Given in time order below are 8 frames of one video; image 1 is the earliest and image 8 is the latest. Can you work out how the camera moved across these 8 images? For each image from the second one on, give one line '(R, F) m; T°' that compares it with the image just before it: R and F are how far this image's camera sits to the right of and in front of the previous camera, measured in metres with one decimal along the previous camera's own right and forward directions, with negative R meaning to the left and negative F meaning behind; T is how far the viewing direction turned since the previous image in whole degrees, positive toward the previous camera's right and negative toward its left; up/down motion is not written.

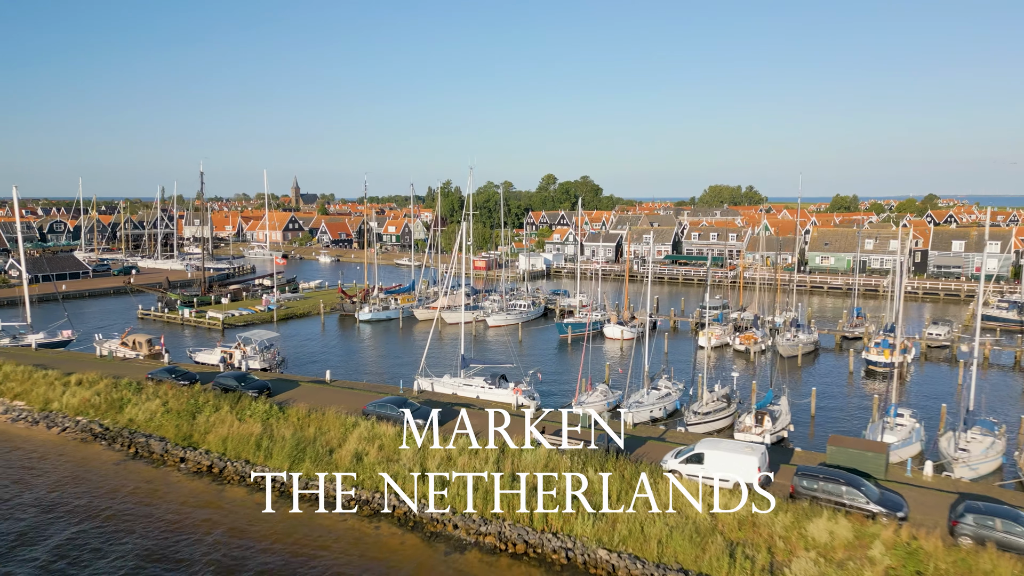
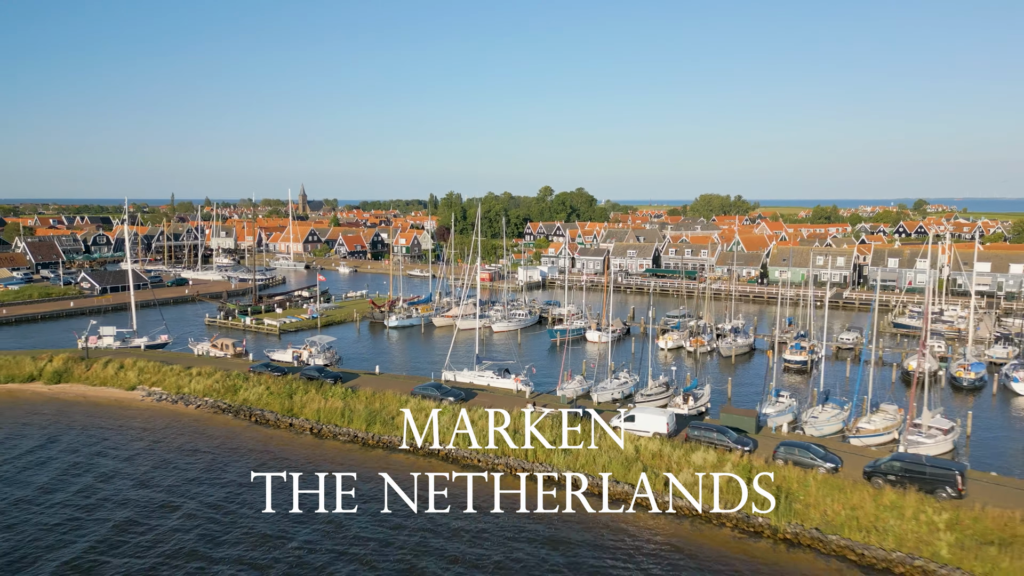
(-0.1, -6.2) m; 0°
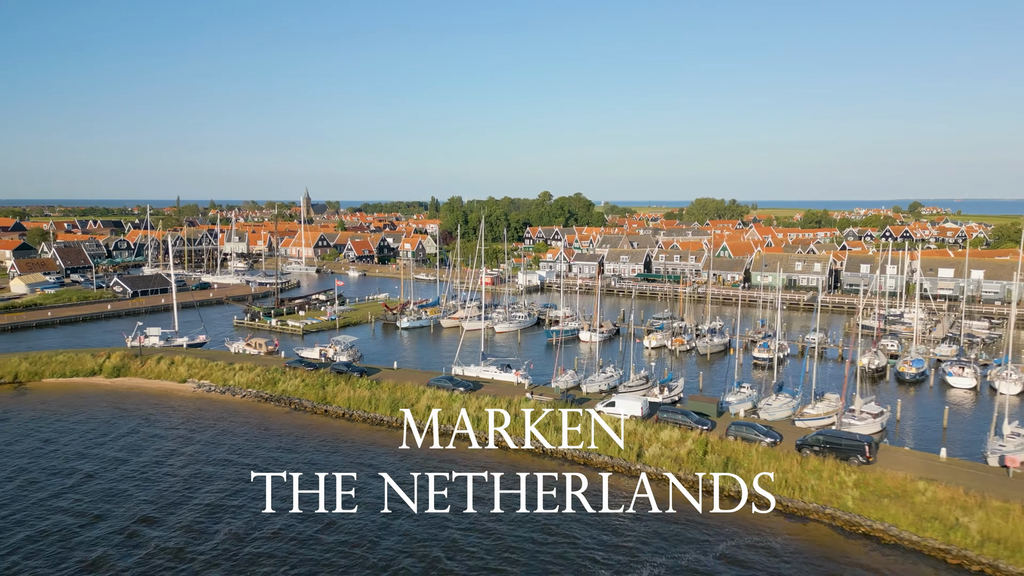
(0.0, -3.4) m; 0°
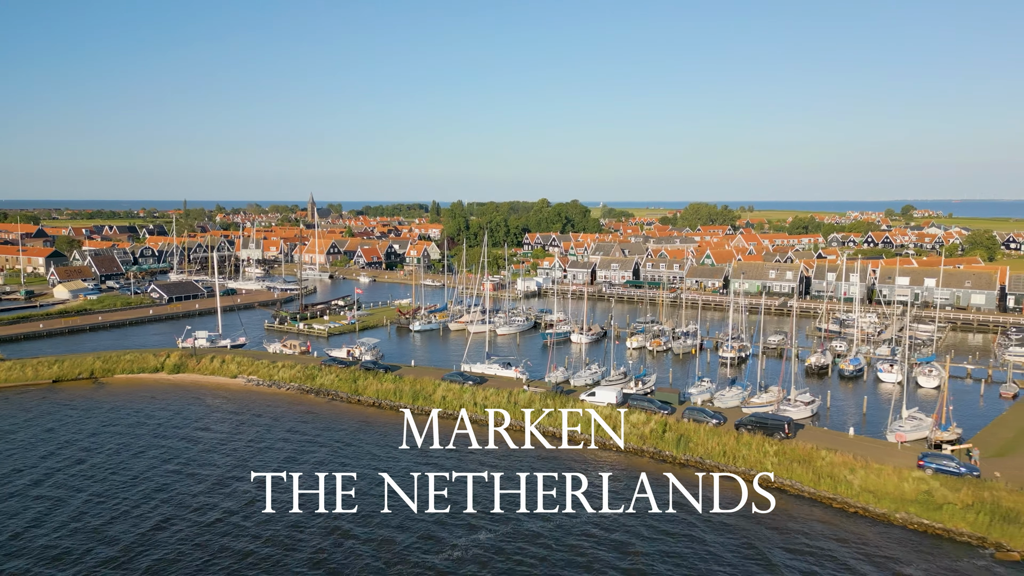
(0.0, -4.8) m; 0°
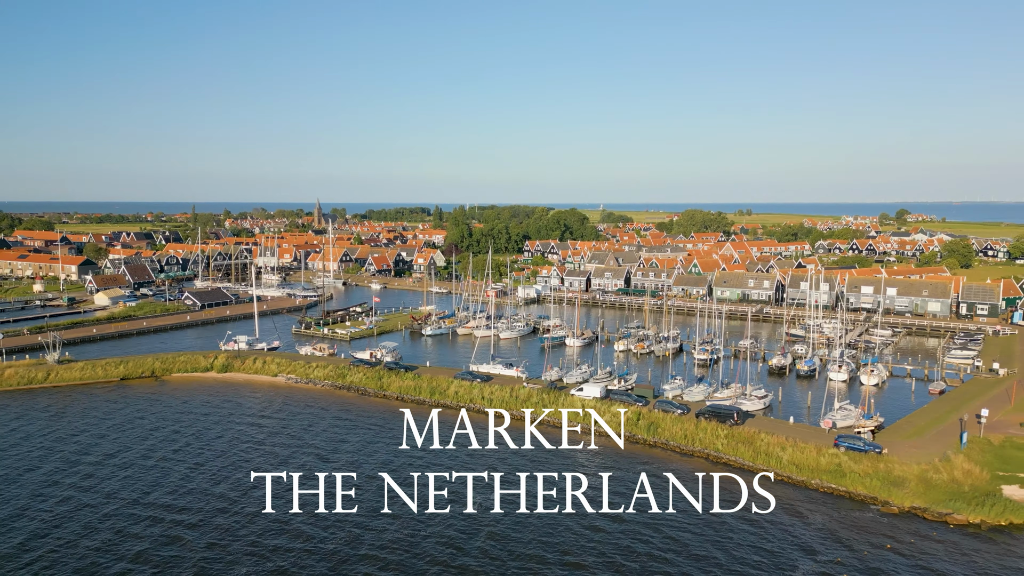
(-0.1, -5.0) m; 0°
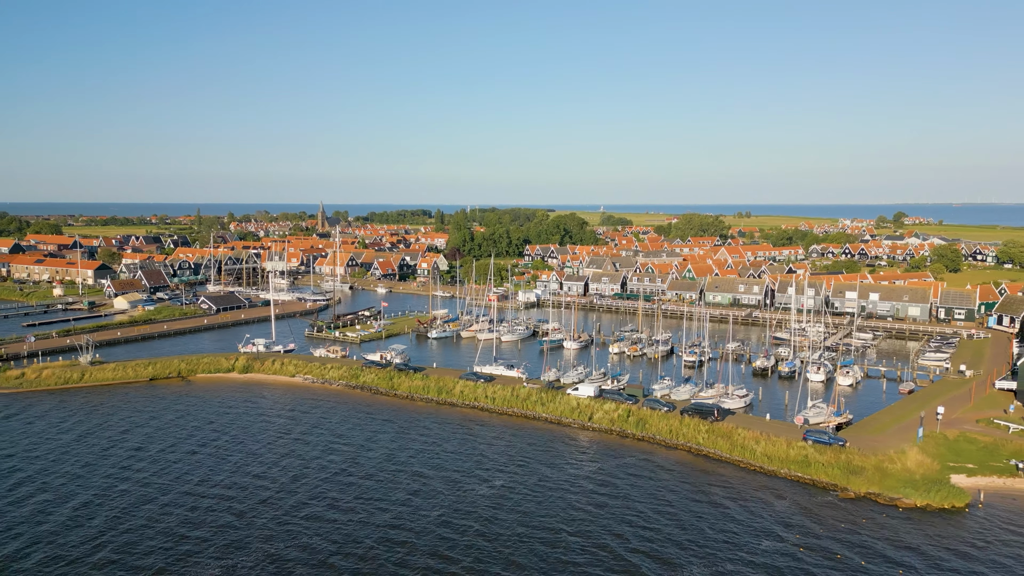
(0.0, -2.7) m; 0°
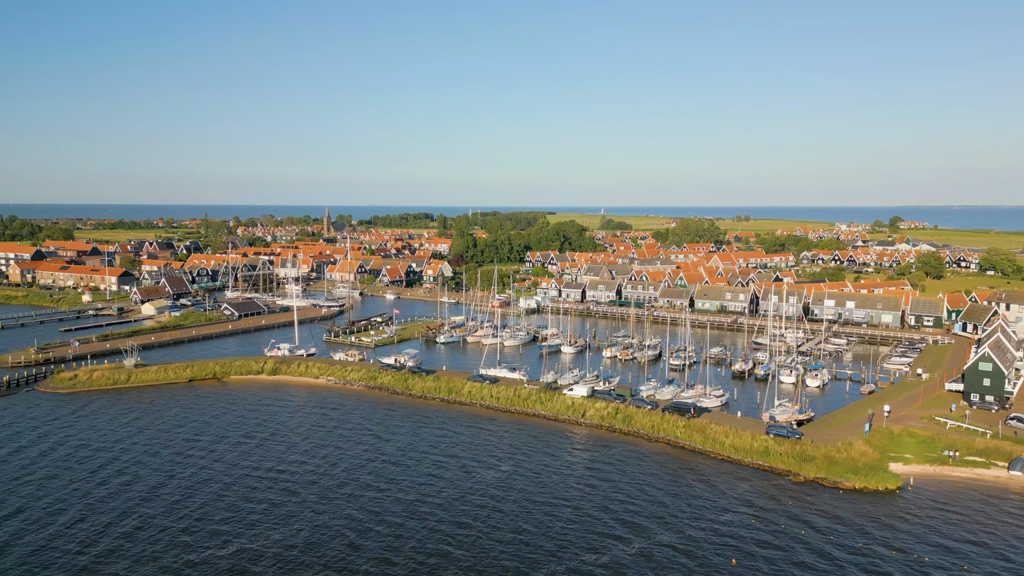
(-0.1, -4.2) m; 0°
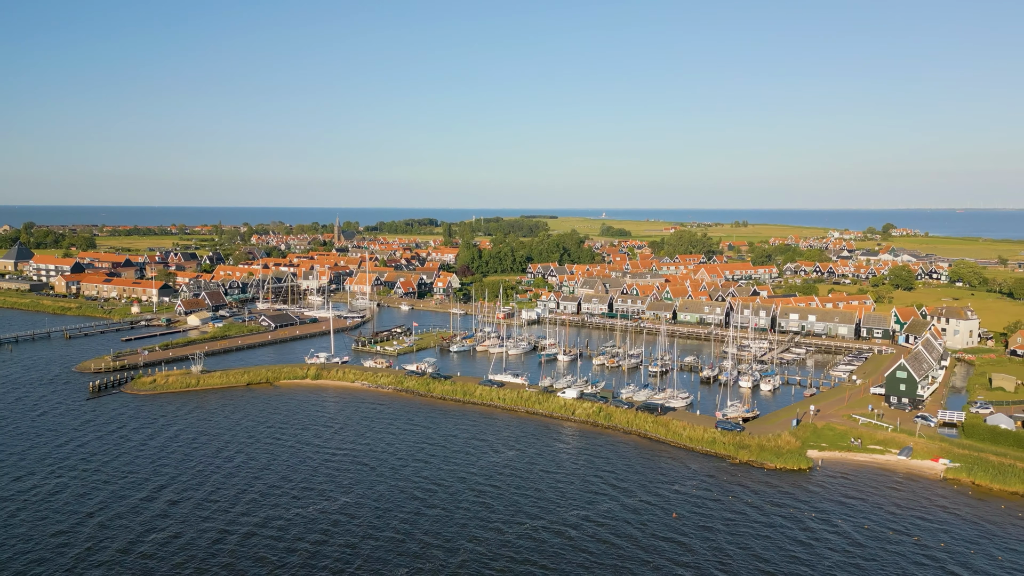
(-0.1, -8.5) m; 0°
